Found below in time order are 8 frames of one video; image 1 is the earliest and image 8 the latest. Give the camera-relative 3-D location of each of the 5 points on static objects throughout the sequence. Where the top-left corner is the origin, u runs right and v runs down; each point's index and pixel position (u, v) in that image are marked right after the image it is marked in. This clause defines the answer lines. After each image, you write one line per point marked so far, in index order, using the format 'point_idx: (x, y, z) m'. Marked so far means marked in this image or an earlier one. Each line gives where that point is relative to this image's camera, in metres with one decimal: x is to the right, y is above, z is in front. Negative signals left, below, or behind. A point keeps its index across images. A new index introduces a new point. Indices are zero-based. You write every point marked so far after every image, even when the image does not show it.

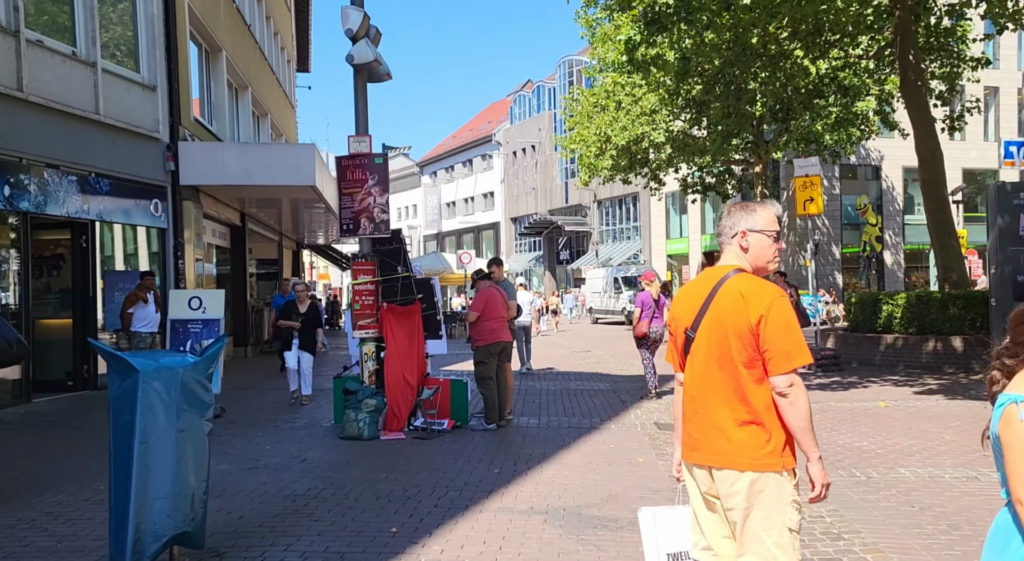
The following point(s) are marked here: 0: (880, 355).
0: (+5.8, -1.2, +14.2) m
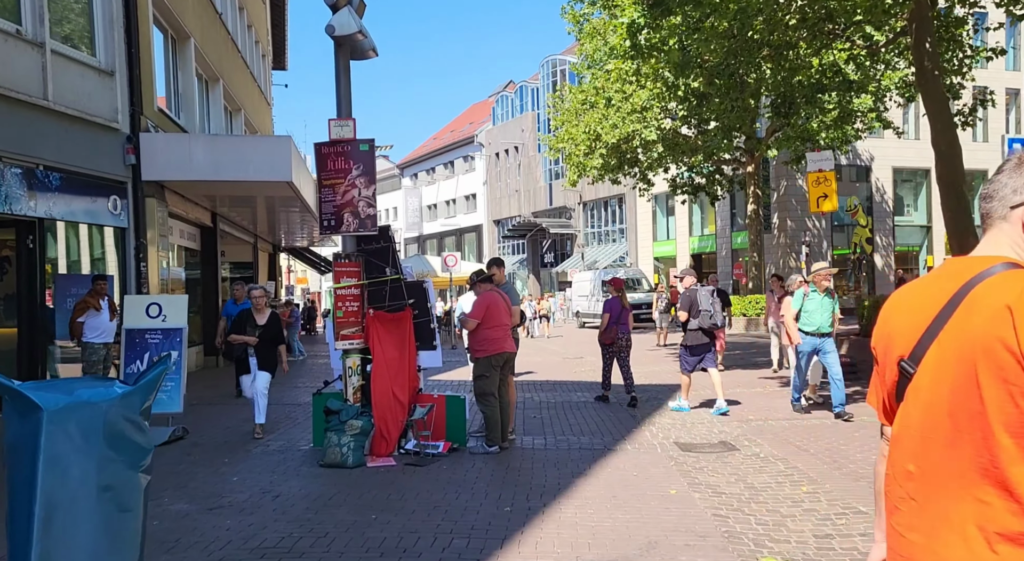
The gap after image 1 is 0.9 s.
0: (+5.7, -1.2, +13.3) m
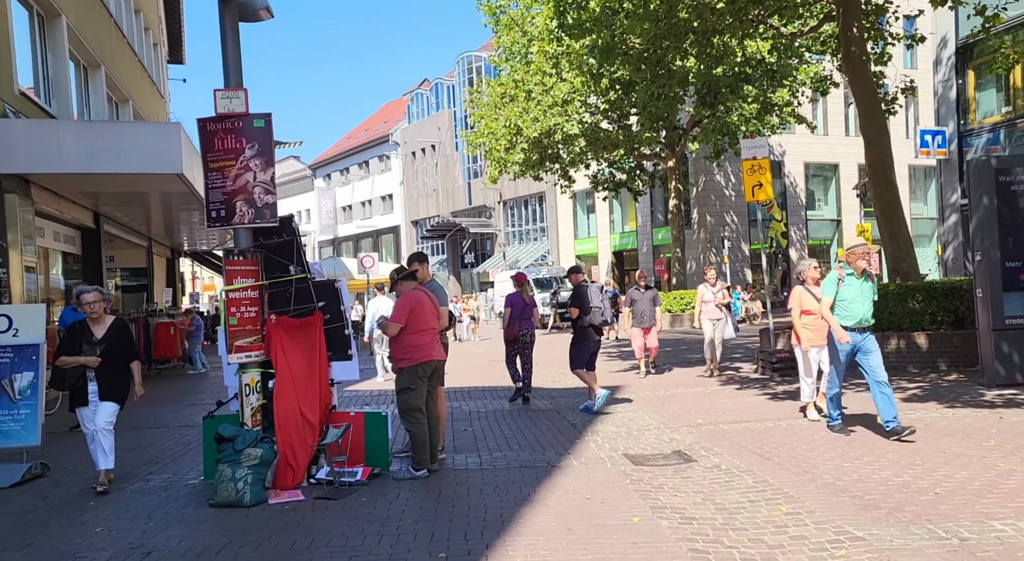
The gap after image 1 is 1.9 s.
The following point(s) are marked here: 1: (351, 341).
0: (+4.6, -1.1, +12.8) m
1: (-1.2, -0.5, +6.7) m
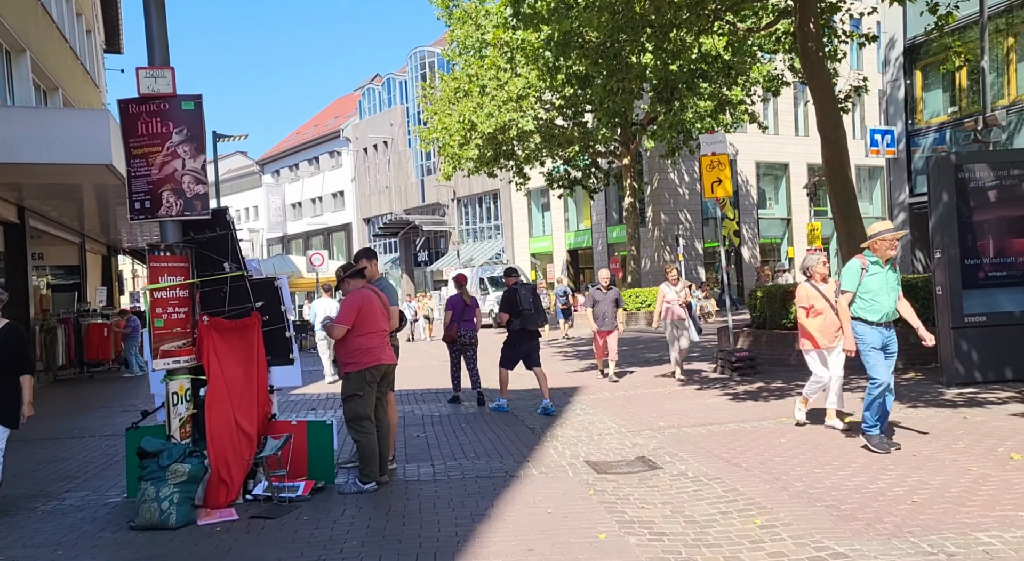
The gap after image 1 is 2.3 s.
0: (+4.0, -1.1, +12.6) m
1: (-1.5, -0.4, +6.2) m
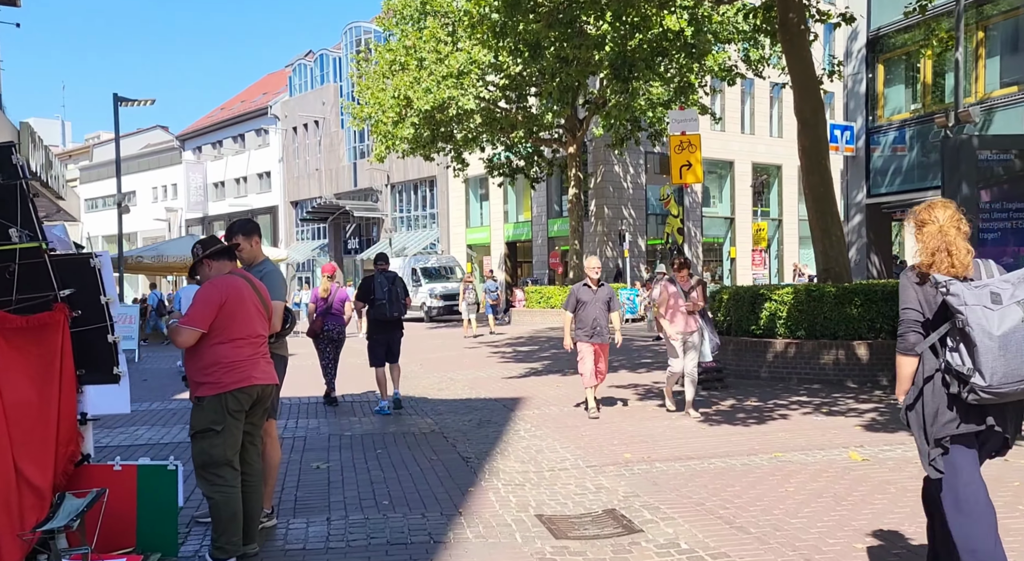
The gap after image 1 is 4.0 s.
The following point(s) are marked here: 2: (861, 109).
0: (+3.1, -1.1, +11.0) m
1: (-1.9, -0.3, +4.2) m
2: (+7.9, +3.9, +20.1) m
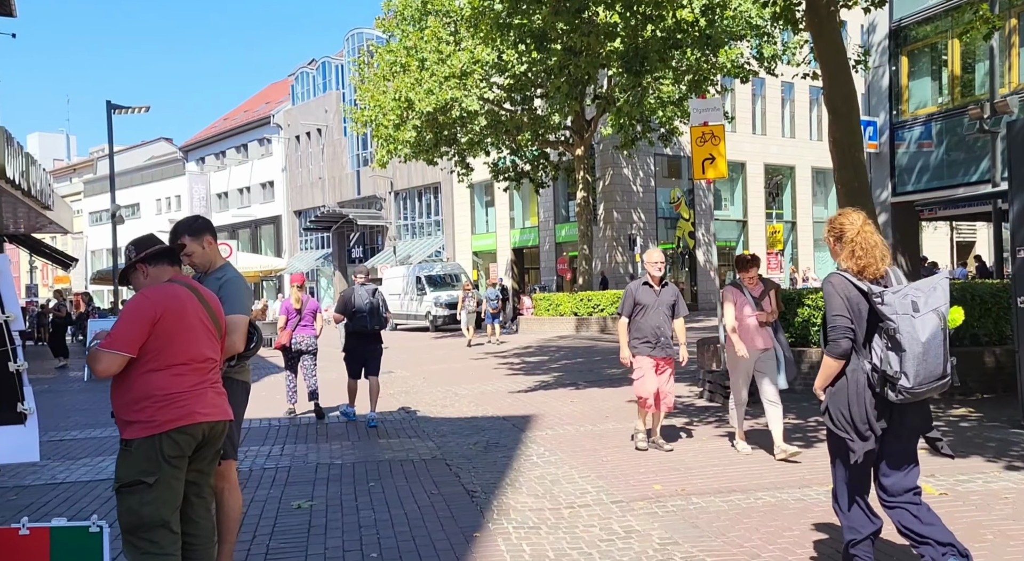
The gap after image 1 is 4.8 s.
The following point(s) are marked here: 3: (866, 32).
0: (+3.3, -1.1, +10.0) m
1: (-1.8, -0.4, +3.3) m
2: (+8.1, +3.8, +19.2) m
3: (+7.8, +5.5, +19.5) m
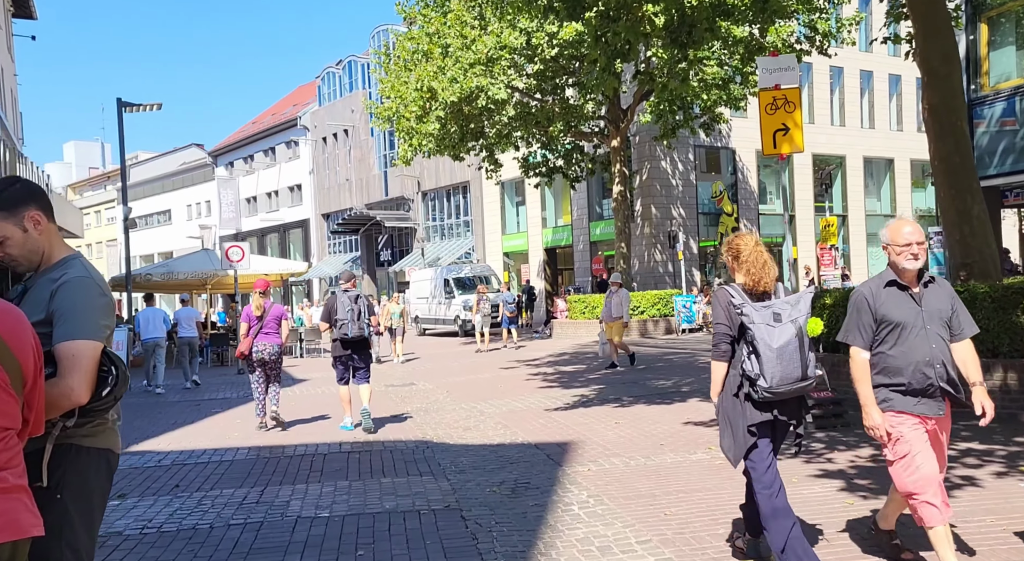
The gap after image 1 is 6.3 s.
0: (+3.6, -1.1, +8.3) m
1: (-1.8, -0.4, +1.7) m
2: (+8.6, +3.9, +17.2) m
3: (+8.4, +5.6, +17.5) m
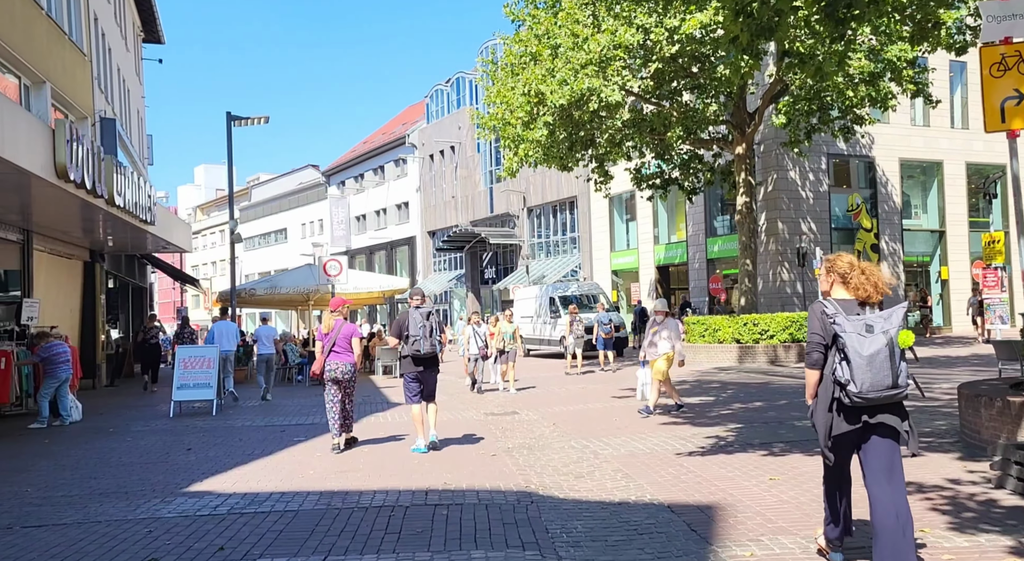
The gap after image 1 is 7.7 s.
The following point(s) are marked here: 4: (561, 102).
0: (+4.5, -1.2, +6.1) m
1: (-1.6, -0.3, +0.2) m
2: (+10.6, +3.5, +14.5) m
3: (+10.5, +5.2, +14.9) m
4: (+1.1, +4.0, +19.9) m
